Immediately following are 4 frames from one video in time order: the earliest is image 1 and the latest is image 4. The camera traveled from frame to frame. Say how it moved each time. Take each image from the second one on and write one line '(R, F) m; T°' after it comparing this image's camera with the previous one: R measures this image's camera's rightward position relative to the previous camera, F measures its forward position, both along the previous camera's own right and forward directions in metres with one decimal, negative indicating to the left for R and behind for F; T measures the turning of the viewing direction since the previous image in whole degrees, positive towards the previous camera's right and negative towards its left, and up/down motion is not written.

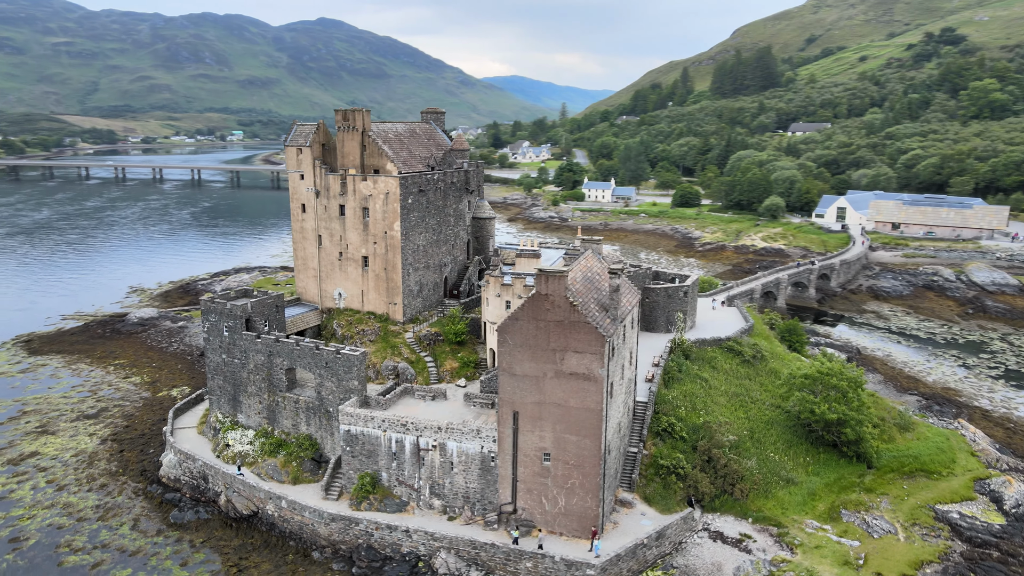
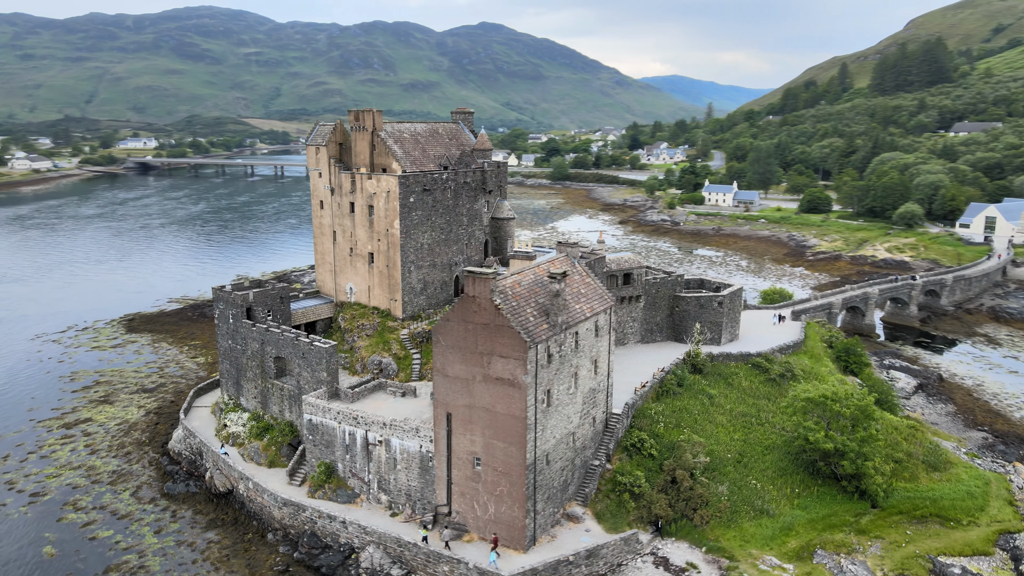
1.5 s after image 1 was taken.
(+8.0, +1.3) m; -11°
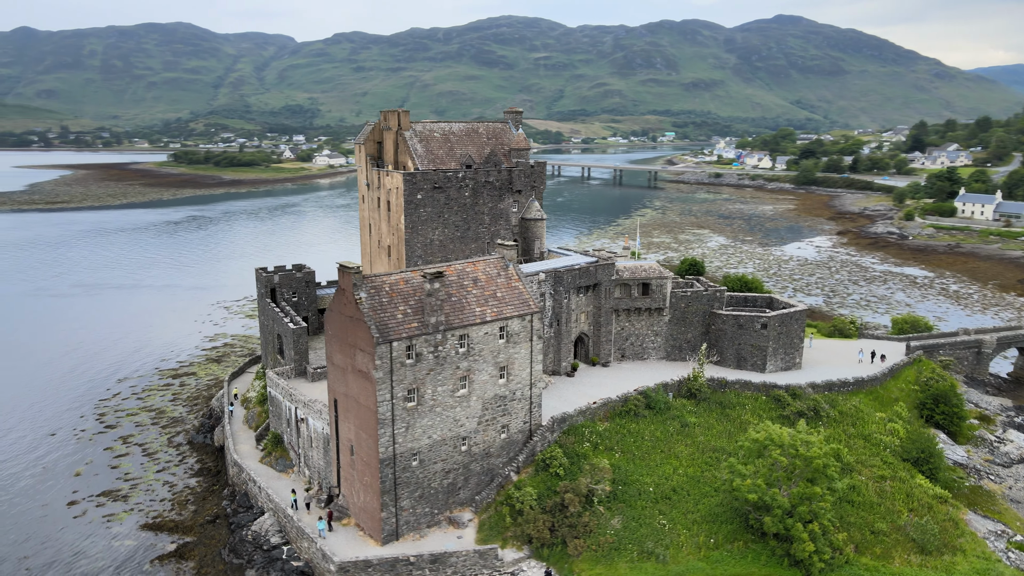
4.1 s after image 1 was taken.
(+14.4, +3.0) m; -21°
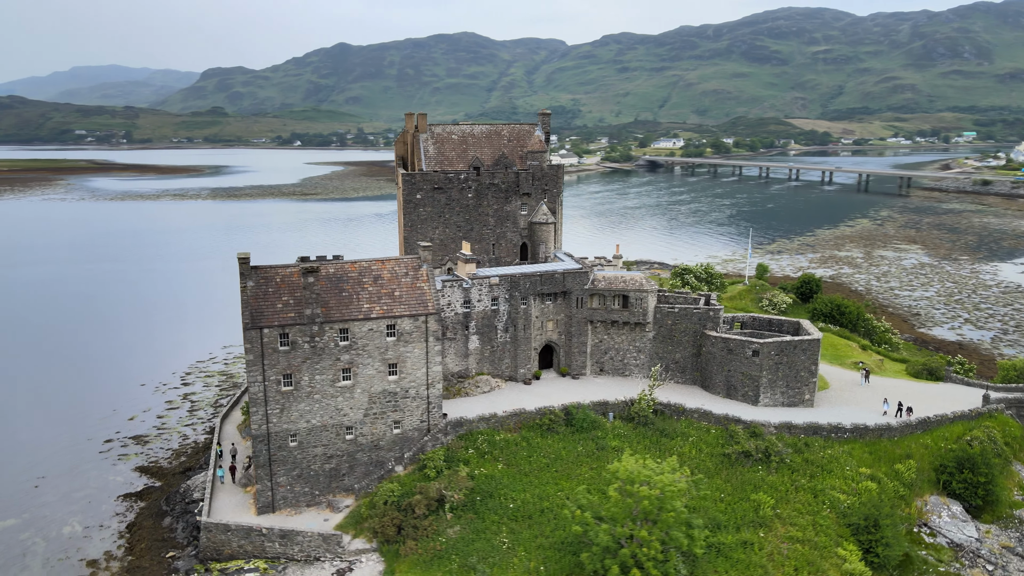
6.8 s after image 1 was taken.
(+14.7, +2.6) m; -19°
